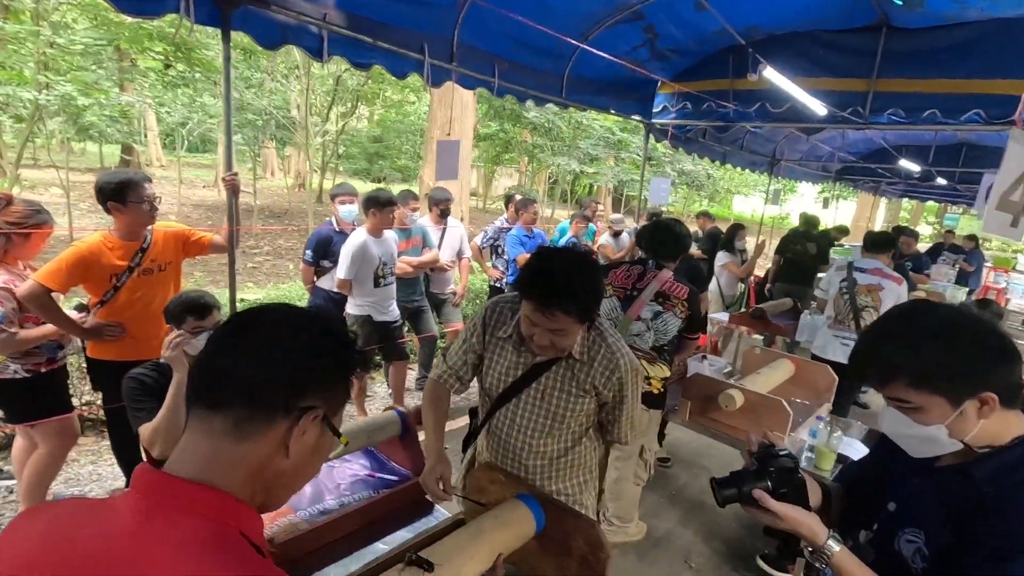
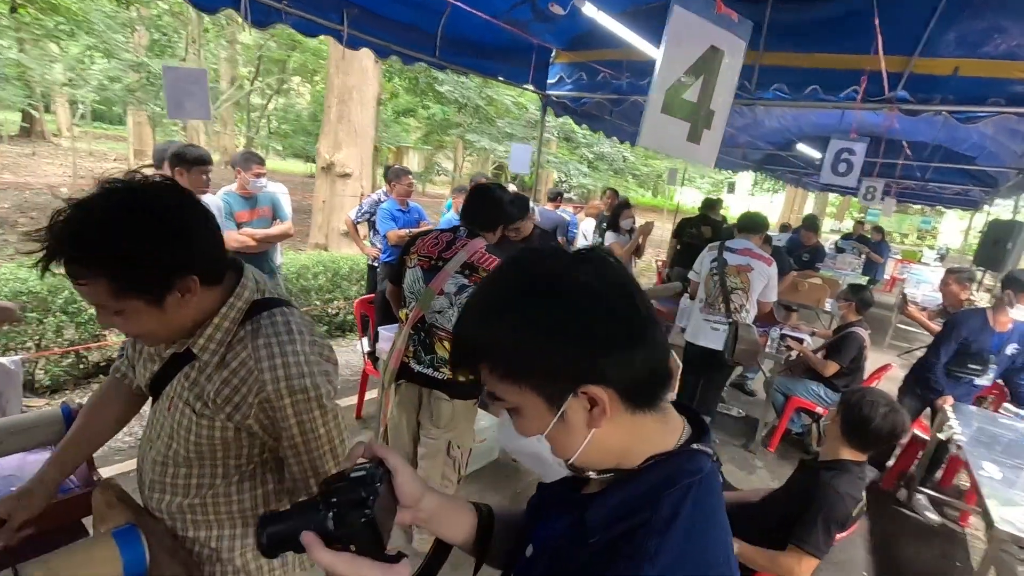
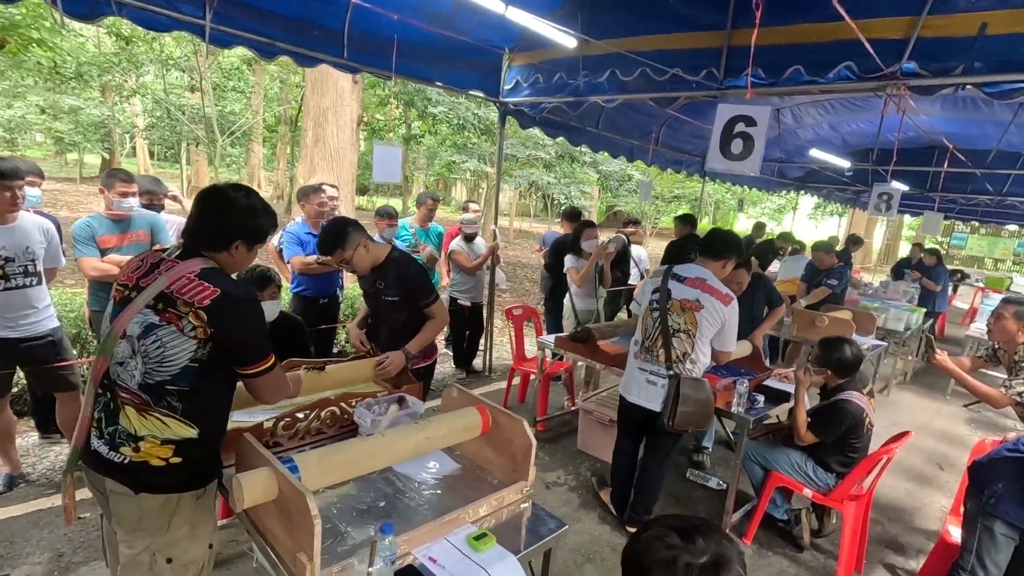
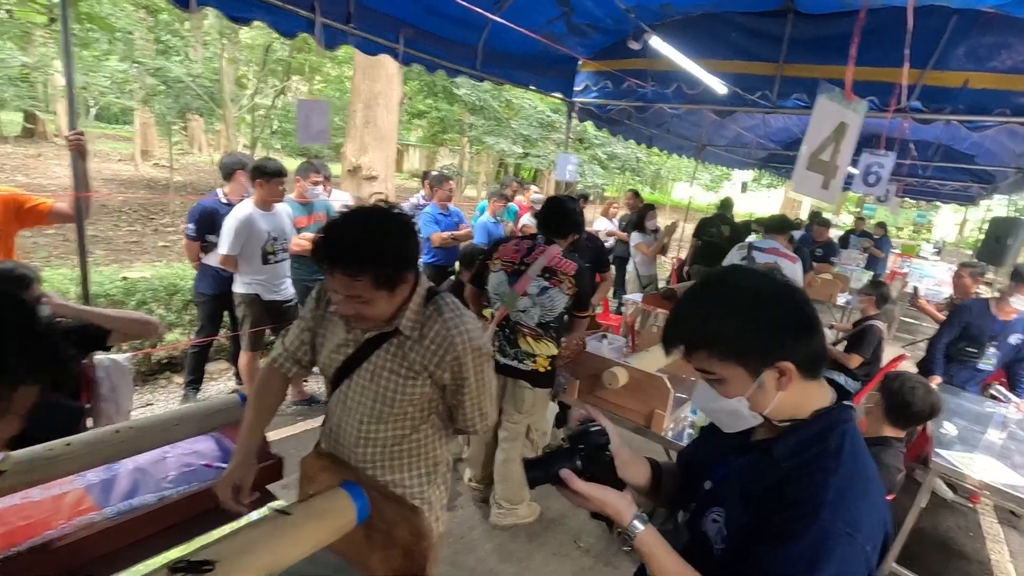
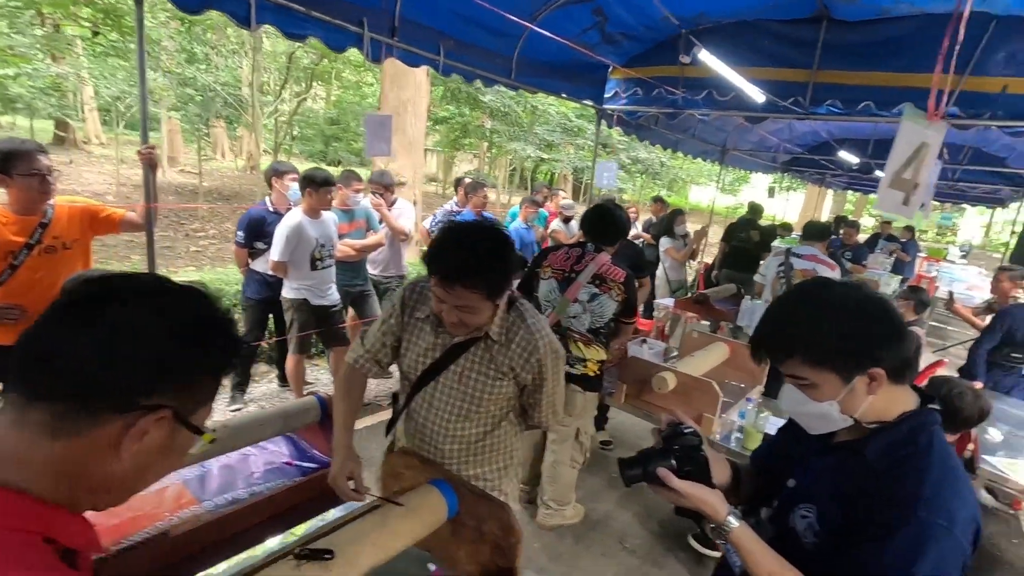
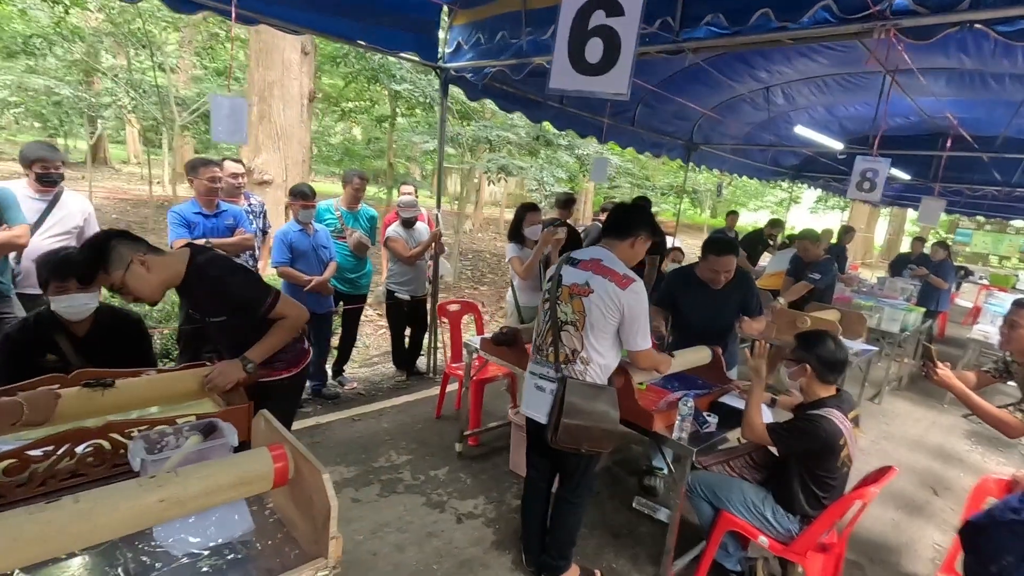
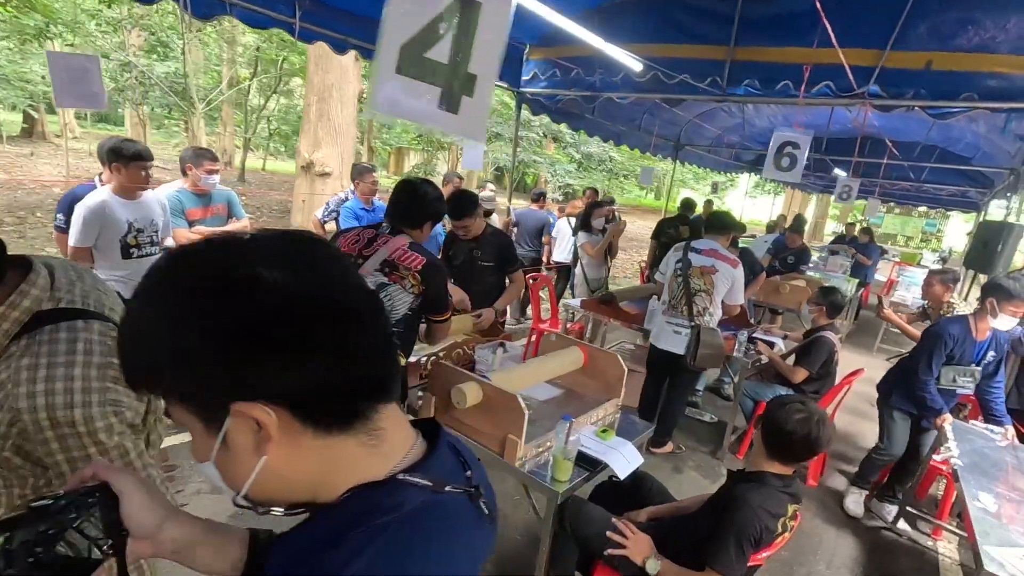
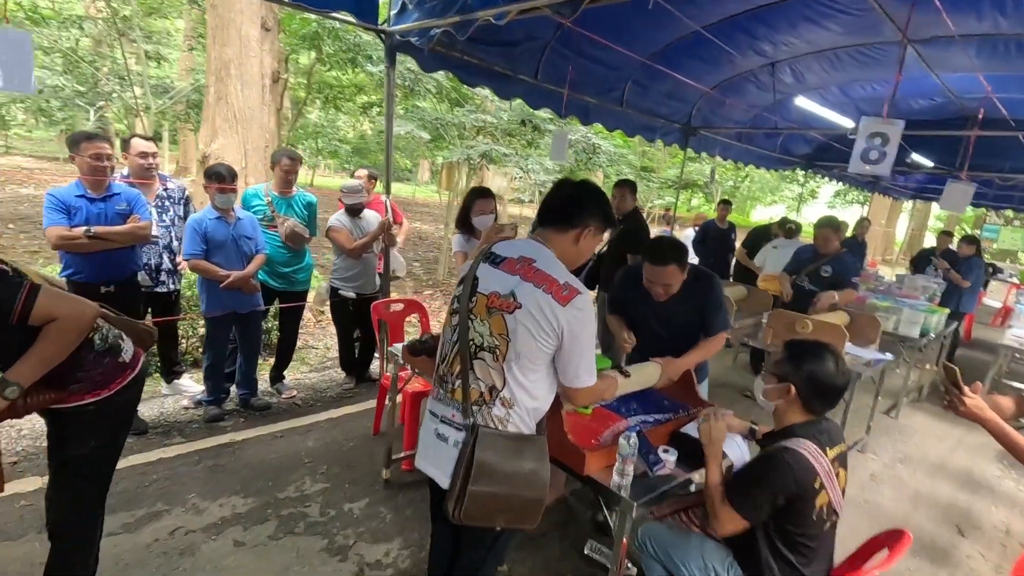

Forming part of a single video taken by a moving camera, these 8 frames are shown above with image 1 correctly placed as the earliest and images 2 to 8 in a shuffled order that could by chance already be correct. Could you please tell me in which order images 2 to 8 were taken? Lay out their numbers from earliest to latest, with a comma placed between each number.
5, 4, 2, 7, 3, 6, 8
